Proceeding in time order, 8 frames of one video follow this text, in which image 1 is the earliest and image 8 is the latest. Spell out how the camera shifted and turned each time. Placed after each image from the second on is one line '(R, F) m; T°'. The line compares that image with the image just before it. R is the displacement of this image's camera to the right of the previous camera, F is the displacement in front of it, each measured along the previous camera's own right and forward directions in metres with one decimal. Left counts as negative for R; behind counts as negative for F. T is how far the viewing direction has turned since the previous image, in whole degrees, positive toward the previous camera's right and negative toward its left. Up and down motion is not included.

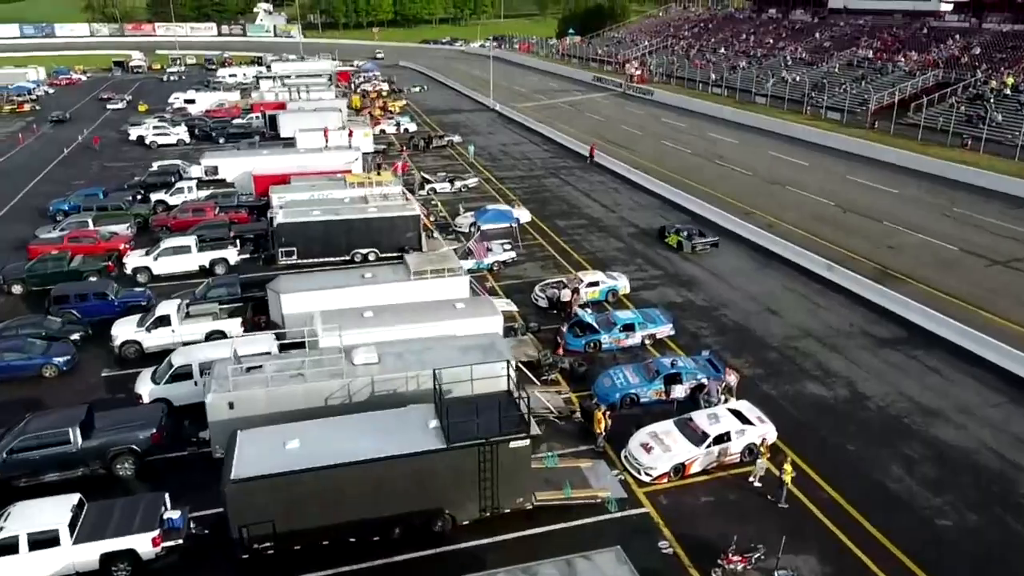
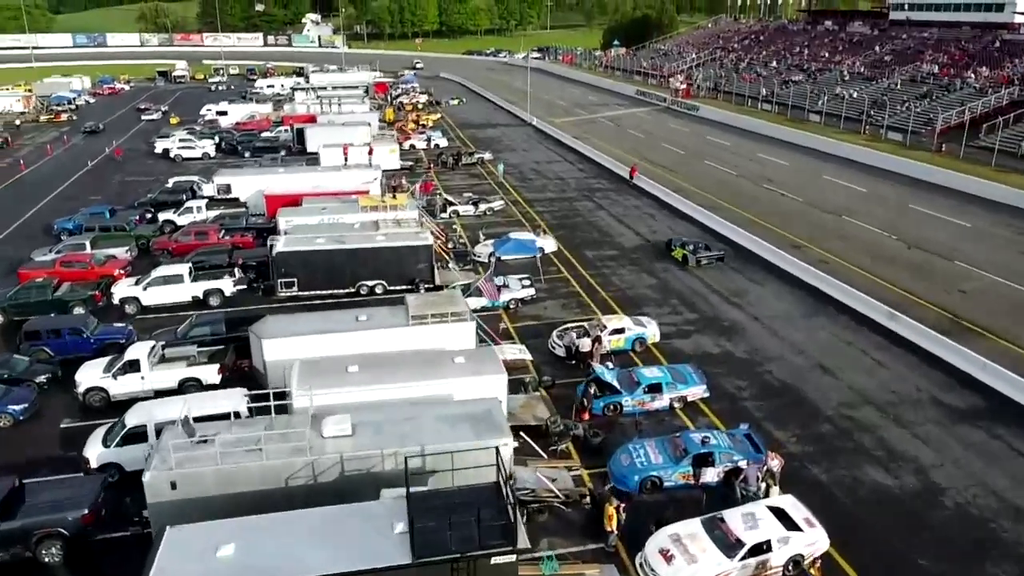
(+1.0, +3.2) m; -3°
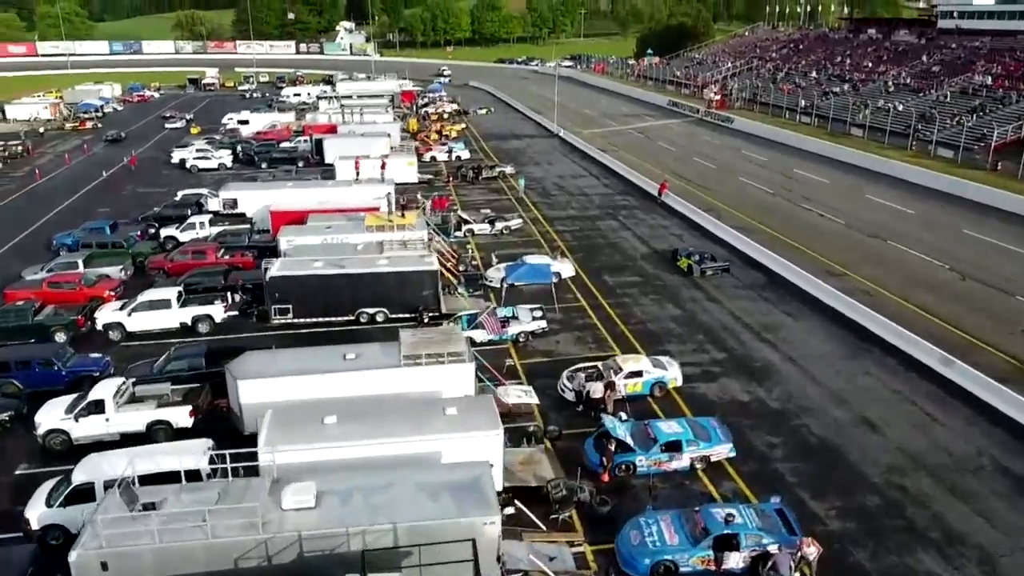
(+0.8, +2.4) m; -2°
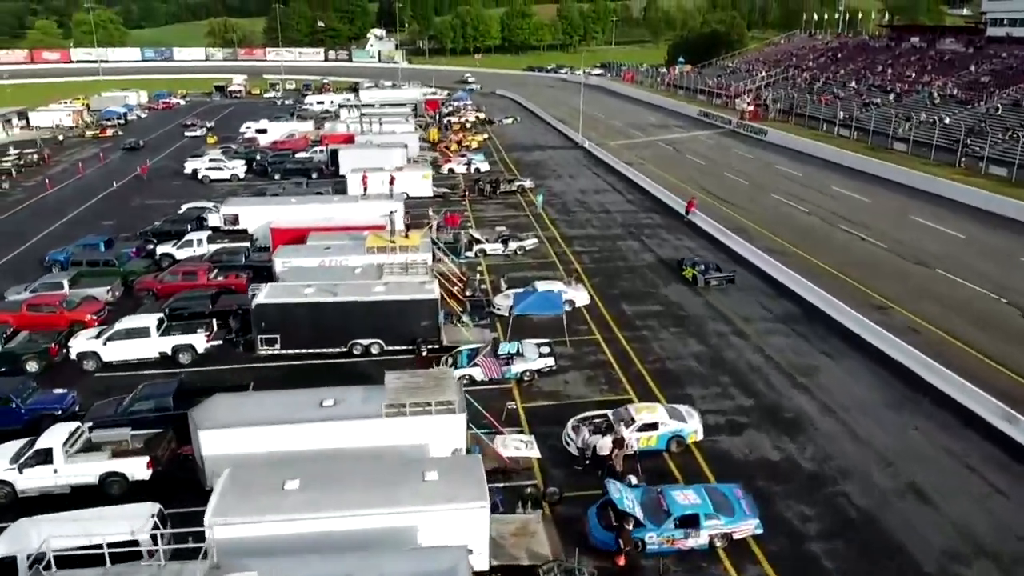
(+0.8, +2.5) m; -2°
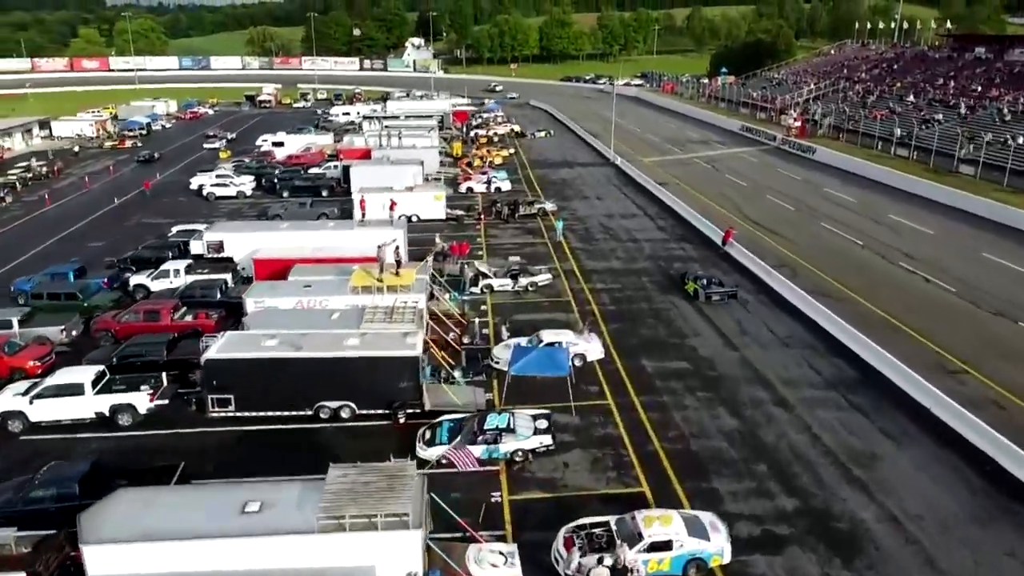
(+1.3, +4.2) m; -3°
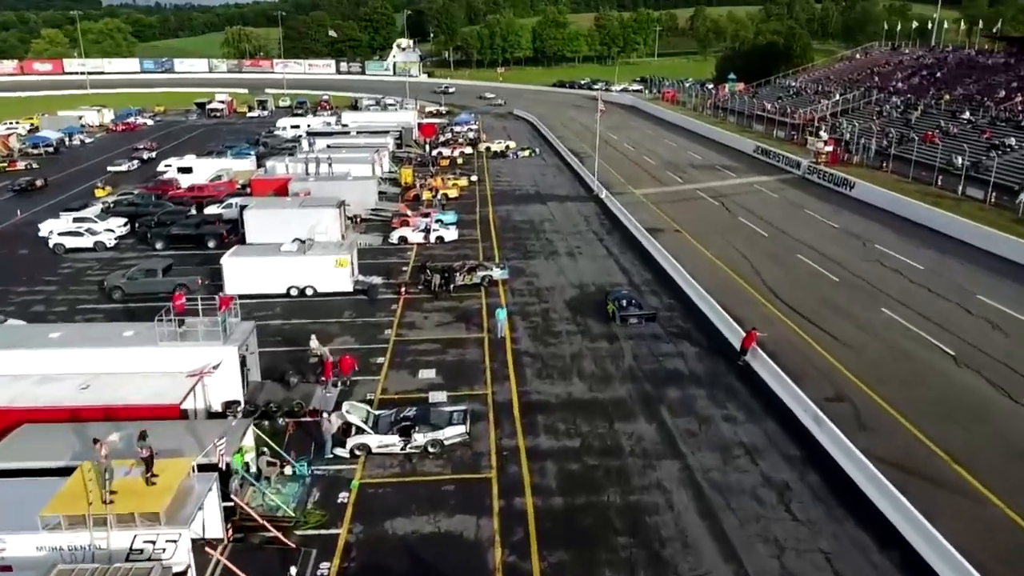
(+3.1, +13.1) m; 0°
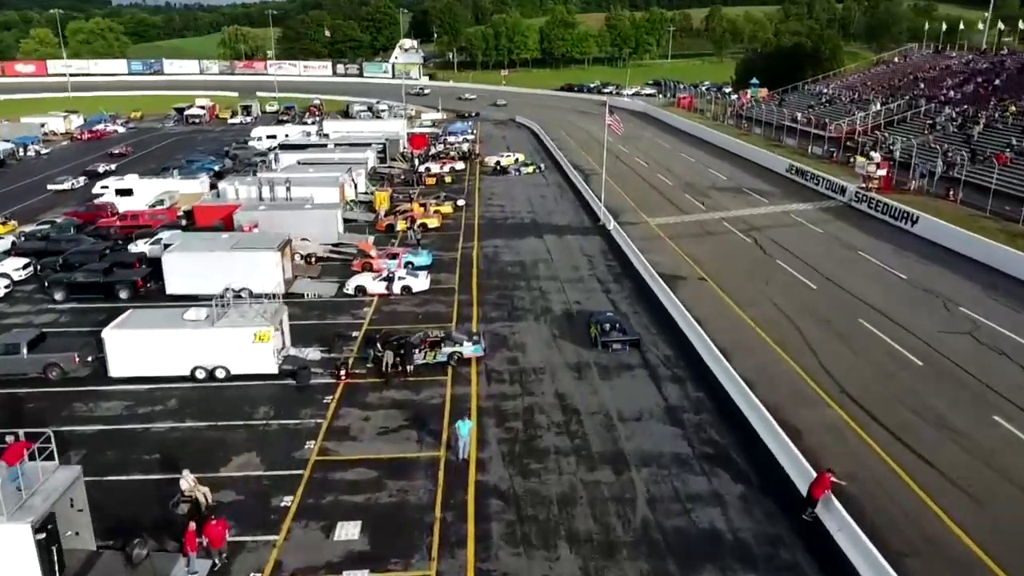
(+1.1, +8.1) m; -1°
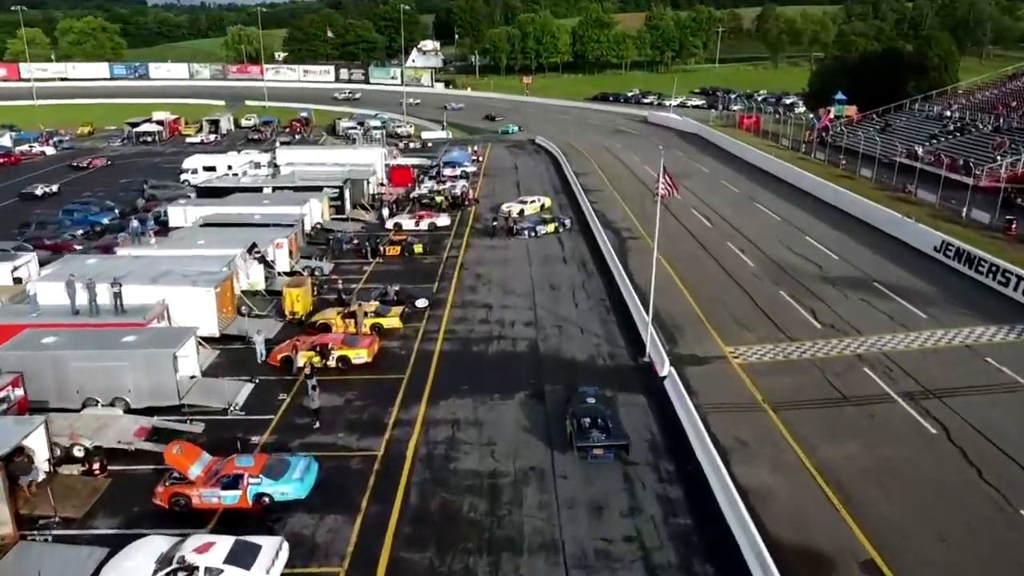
(+1.7, +18.4) m; -2°
